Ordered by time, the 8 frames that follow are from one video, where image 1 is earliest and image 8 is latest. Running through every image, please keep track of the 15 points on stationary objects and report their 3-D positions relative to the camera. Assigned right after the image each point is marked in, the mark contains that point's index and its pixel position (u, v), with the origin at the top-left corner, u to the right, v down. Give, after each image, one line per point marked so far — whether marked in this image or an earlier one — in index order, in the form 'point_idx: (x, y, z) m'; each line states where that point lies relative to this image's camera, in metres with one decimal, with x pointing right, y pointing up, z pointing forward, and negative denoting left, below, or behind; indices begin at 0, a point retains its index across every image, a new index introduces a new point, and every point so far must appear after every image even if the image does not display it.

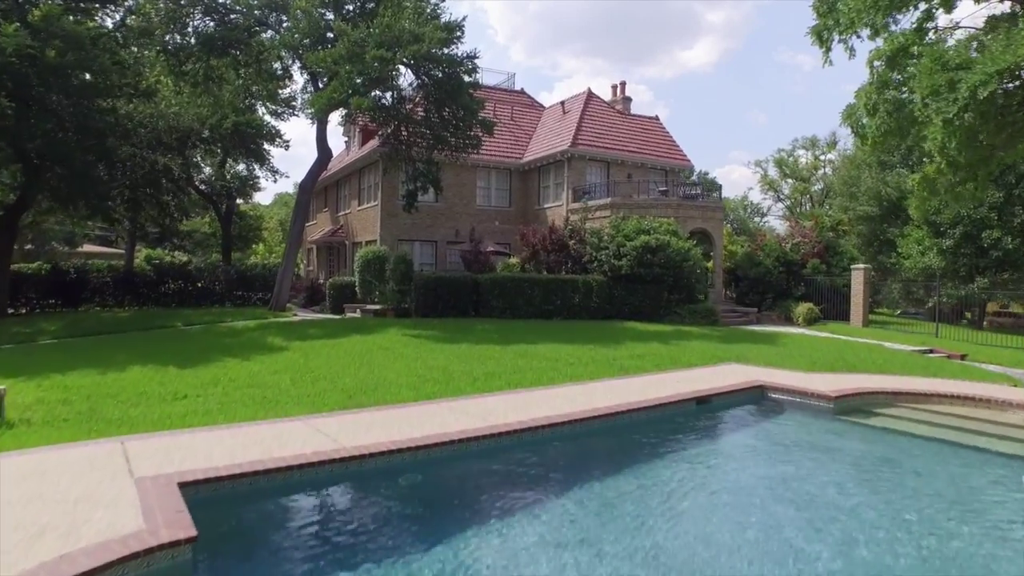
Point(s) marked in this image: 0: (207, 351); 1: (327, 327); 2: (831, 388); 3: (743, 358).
0: (-7.7, -1.6, +15.0) m
1: (-6.0, -1.4, +19.4) m
2: (+6.2, -2.0, +11.5) m
3: (+6.1, -1.8, +15.7) m
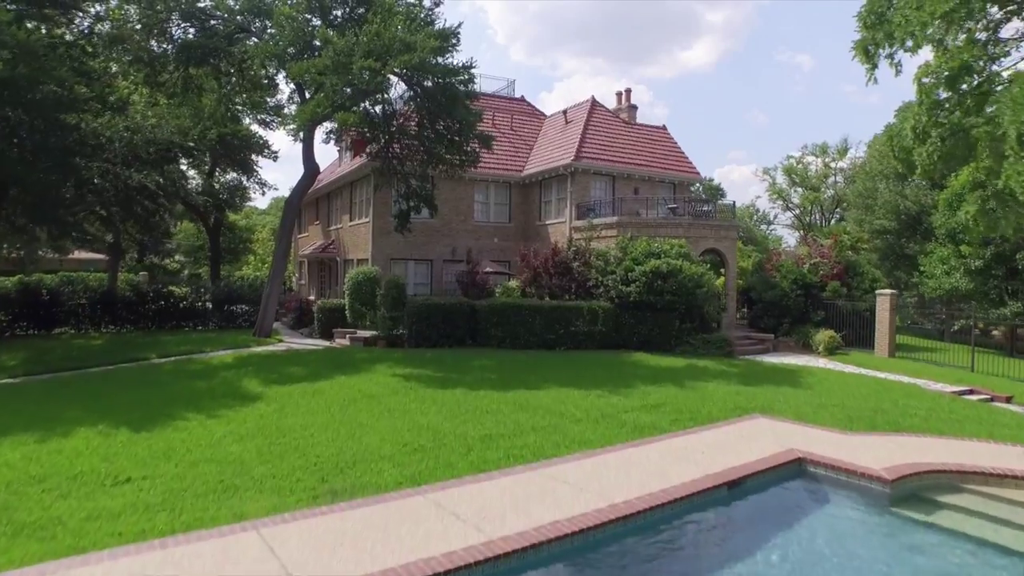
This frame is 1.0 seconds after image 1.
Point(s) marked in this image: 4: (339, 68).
0: (-7.7, -2.6, +13.4) m
1: (-6.0, -2.4, +17.8) m
2: (+6.2, -2.9, +9.9) m
3: (+6.1, -2.8, +14.1) m
4: (-5.5, +6.8, +18.7) m
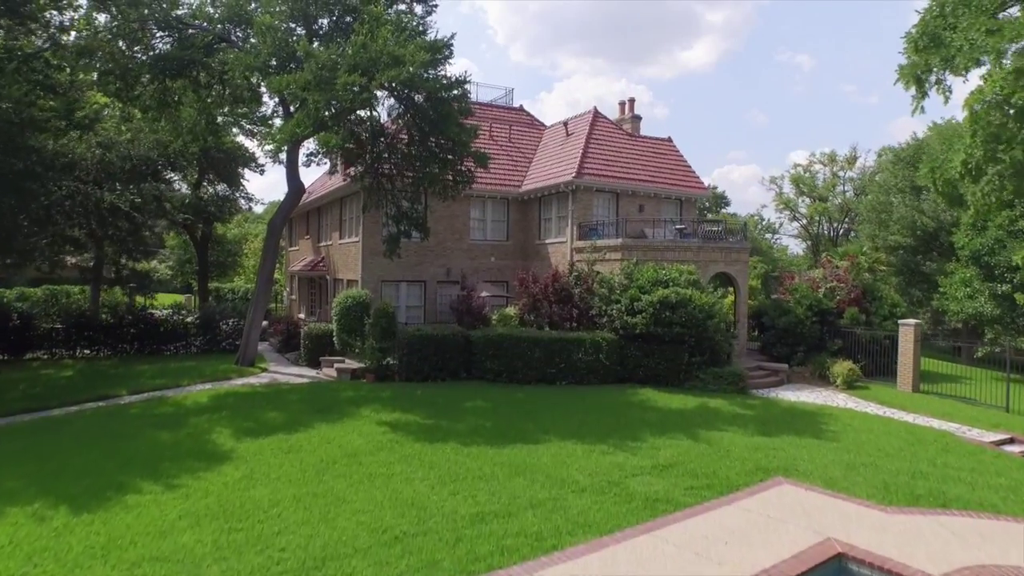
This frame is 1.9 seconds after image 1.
0: (-7.8, -3.6, +12.0) m
1: (-6.1, -3.3, +16.4) m
2: (+6.1, -3.9, +8.5) m
3: (+6.0, -3.8, +12.7) m
4: (-5.6, +5.8, +17.3) m
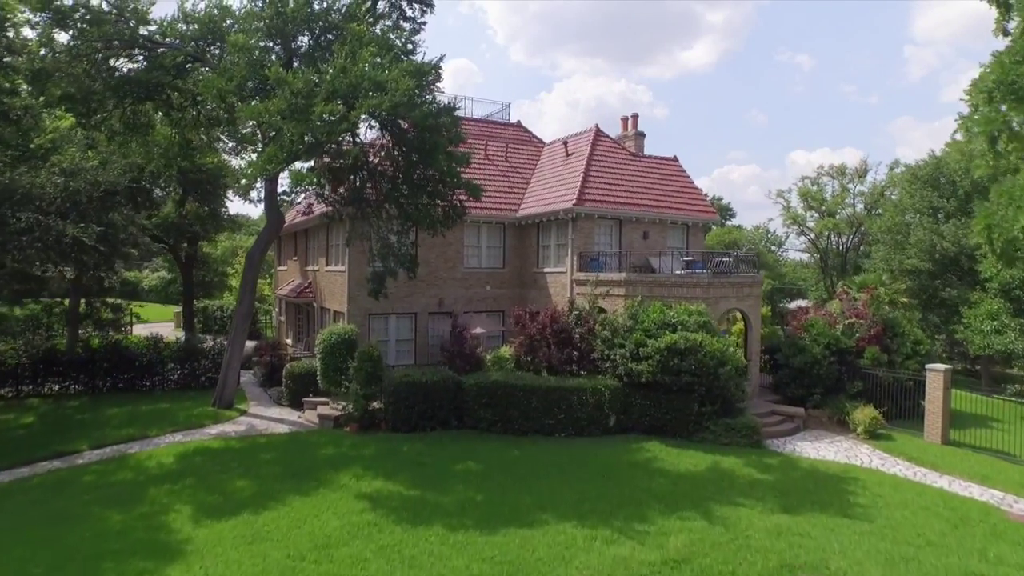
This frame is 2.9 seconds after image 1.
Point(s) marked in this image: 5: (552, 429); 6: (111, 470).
0: (-7.9, -4.9, +10.4) m
1: (-6.3, -4.7, +14.9) m
2: (+5.9, -5.2, +6.9) m
3: (+5.8, -5.1, +11.1) m
4: (-5.8, +4.5, +15.7) m
5: (+1.2, -4.3, +18.2) m
6: (-10.3, -4.7, +15.2) m
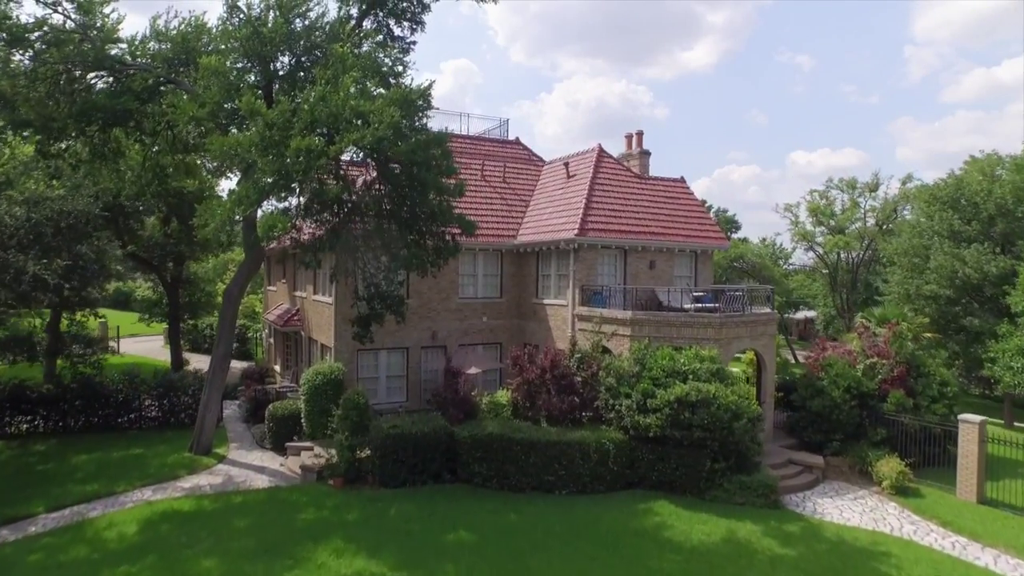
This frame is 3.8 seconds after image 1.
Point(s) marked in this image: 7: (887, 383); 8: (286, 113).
0: (-8.0, -6.1, +9.0) m
1: (-6.4, -5.9, +13.4) m
2: (+5.8, -6.5, +5.5) m
3: (+5.7, -6.4, +9.7) m
4: (-5.9, +3.2, +14.3) m
5: (+1.1, -5.5, +16.7) m
6: (-10.4, -5.9, +13.8) m
7: (+12.5, -3.1, +19.7) m
8: (-5.6, +4.3, +14.6) m
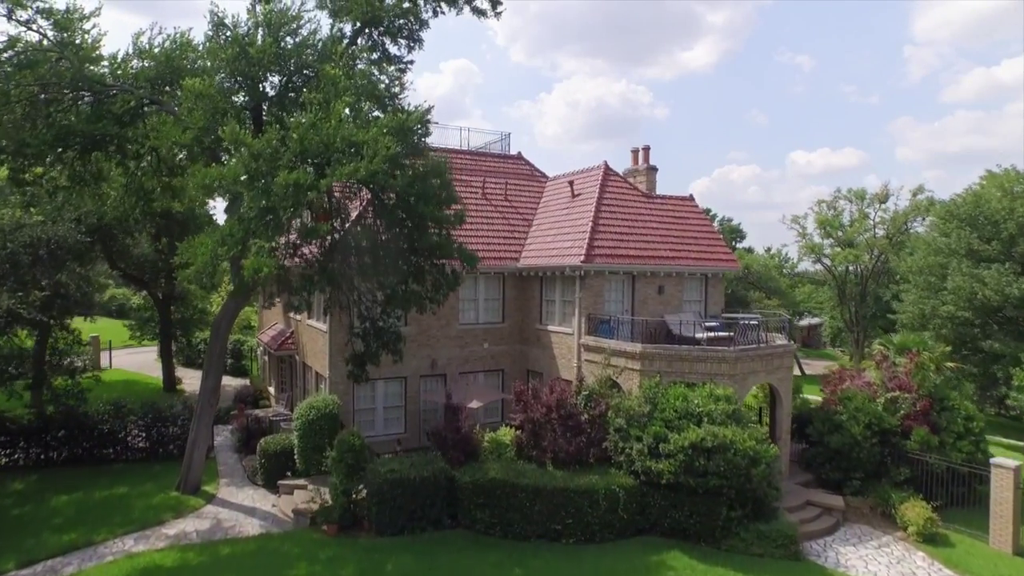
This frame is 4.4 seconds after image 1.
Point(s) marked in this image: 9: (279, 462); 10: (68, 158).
0: (-7.9, -7.1, +8.0) m
1: (-6.3, -6.9, +12.5) m
2: (+5.9, -7.5, +4.5) m
3: (+5.9, -7.3, +8.7) m
4: (-5.8, +2.3, +13.3) m
5: (+1.2, -6.5, +15.8) m
6: (-10.3, -6.9, +12.8) m
7: (+12.6, -4.1, +18.8) m
8: (-5.5, +3.3, +13.7) m
9: (-7.9, -5.8, +20.0) m
10: (-13.1, +3.8, +17.6) m
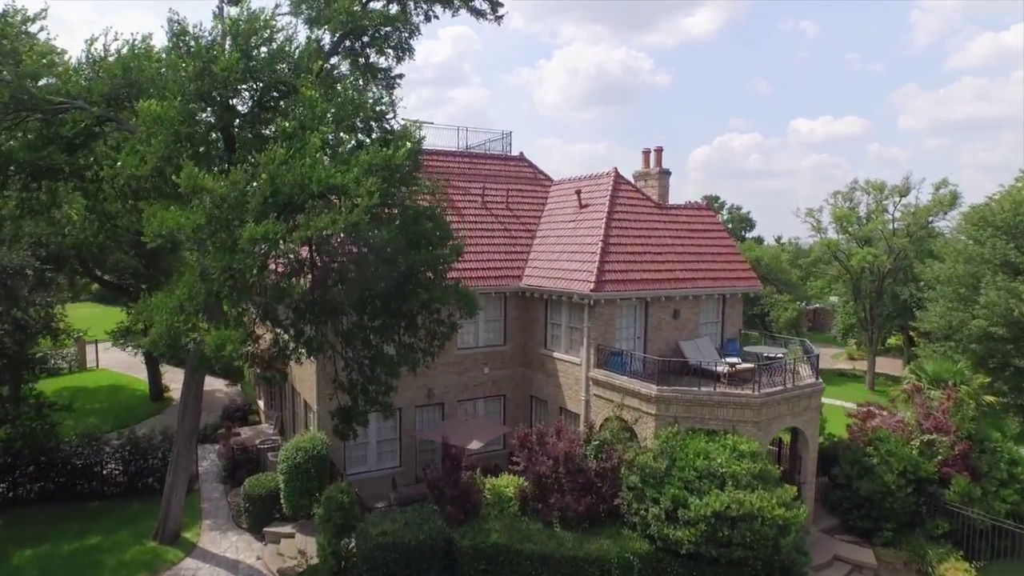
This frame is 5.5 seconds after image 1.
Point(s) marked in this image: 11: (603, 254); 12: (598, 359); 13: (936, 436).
0: (-7.8, -8.7, +6.6) m
1: (-6.2, -8.2, +11.1) m
2: (+6.0, -9.1, +3.2) m
3: (+6.0, -8.8, +7.4) m
4: (-5.7, +1.0, +11.5) m
5: (+1.3, -7.6, +14.4) m
6: (-10.2, -8.2, +11.5) m
7: (+12.7, -5.0, +17.3) m
8: (-5.4, +2.1, +11.8) m
9: (-7.8, -6.7, +18.6) m
10: (-13.0, +2.7, +15.7) m
11: (+3.0, +1.2, +19.6) m
12: (+2.7, -2.2, +18.8) m
13: (+12.6, -4.3, +17.6) m
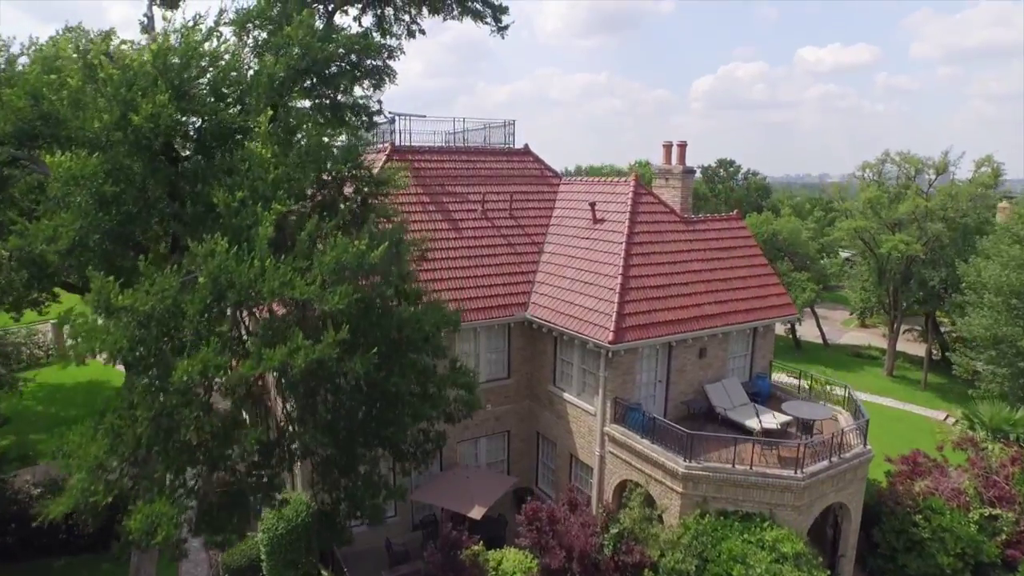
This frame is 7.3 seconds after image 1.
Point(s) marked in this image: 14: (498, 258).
0: (-7.6, -11.2, +5.2) m
1: (-6.0, -10.3, +9.5) m
2: (+6.3, -12.0, +1.8) m
3: (+6.2, -11.2, +5.9) m
4: (-5.5, -1.1, +9.0) m
5: (+1.5, -9.4, +12.8) m
6: (-10.0, -10.3, +9.9) m
7: (+12.8, -6.4, +15.4) m
8: (-5.2, 0.0, +9.1) m
9: (-7.6, -8.0, +16.8) m
10: (-12.9, +1.0, +12.9) m
11: (+3.1, 0.0, +17.0) m
12: (+2.9, -3.5, +16.5) m
13: (+12.8, -5.7, +15.6) m
14: (-0.5, +0.9, +19.7) m
